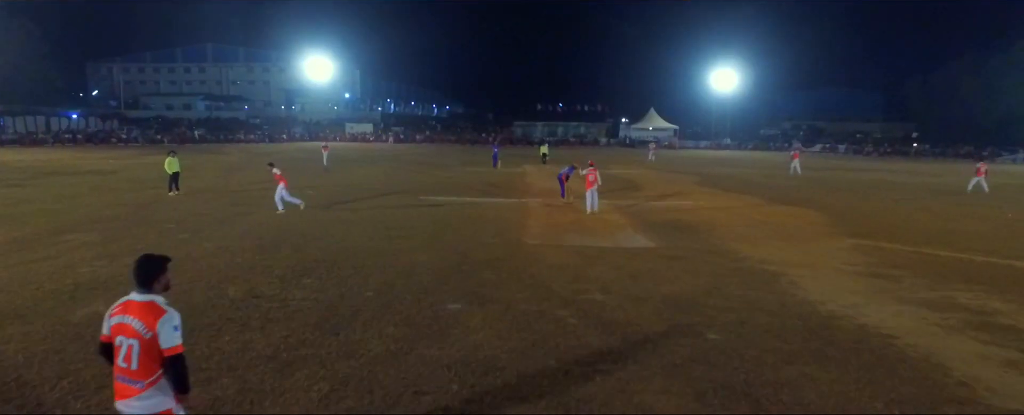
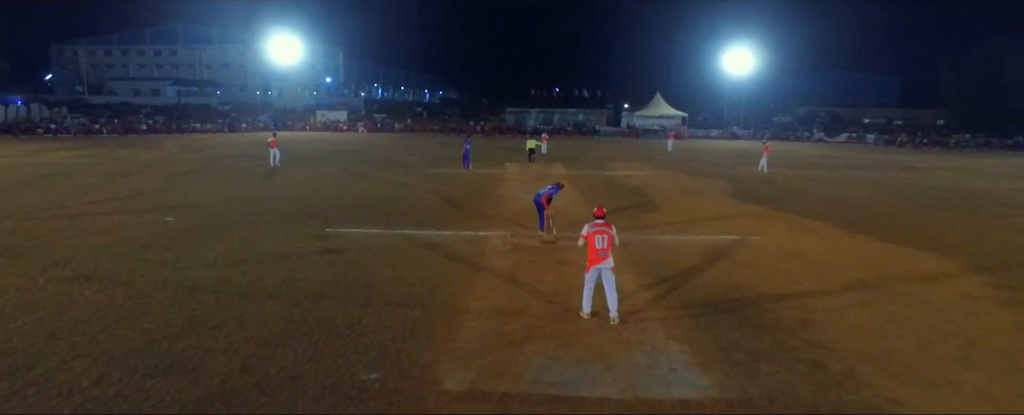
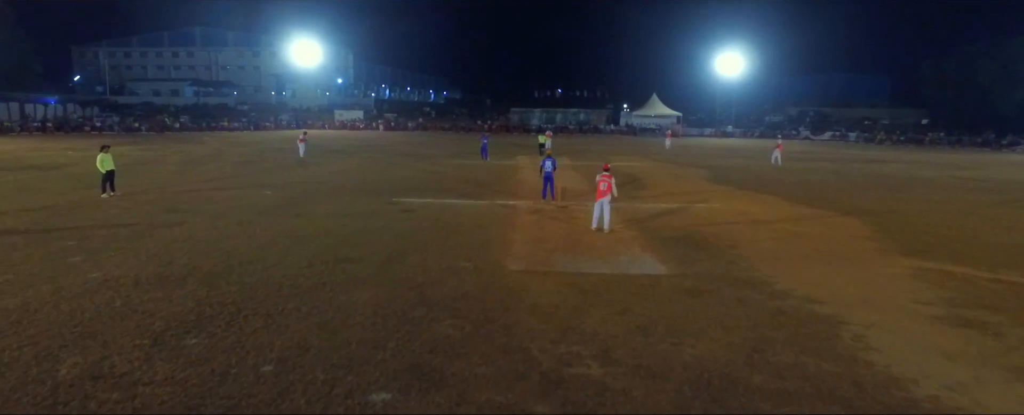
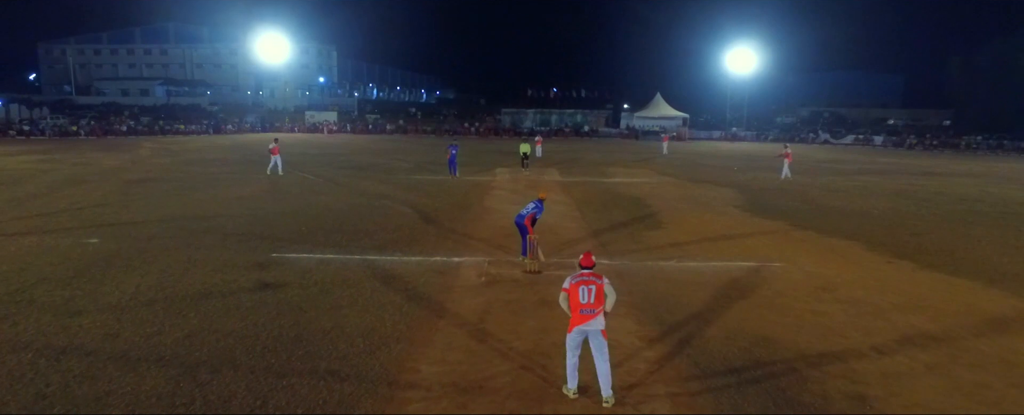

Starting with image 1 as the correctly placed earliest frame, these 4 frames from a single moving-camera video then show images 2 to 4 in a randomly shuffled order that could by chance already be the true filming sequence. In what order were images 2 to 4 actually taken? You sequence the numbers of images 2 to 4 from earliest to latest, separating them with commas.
3, 2, 4
